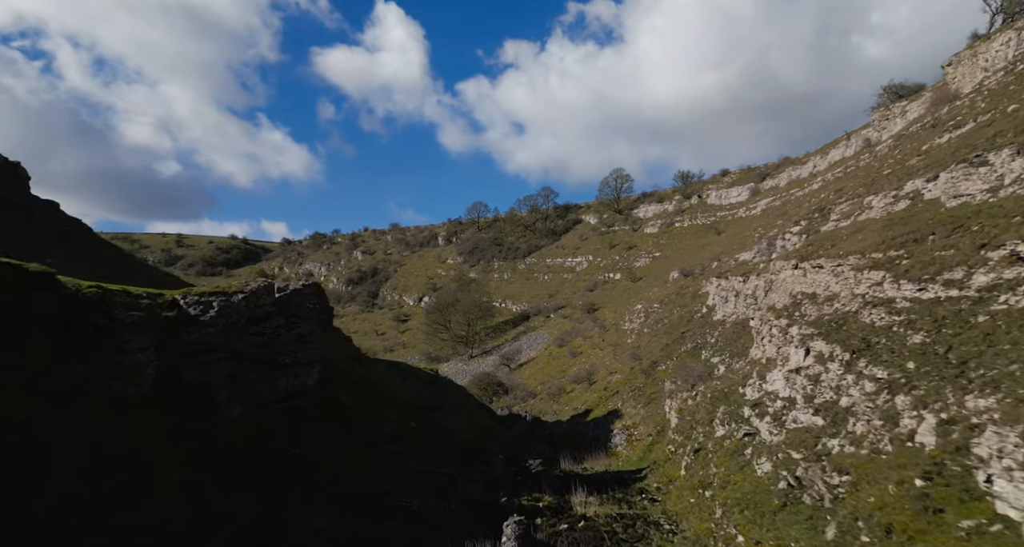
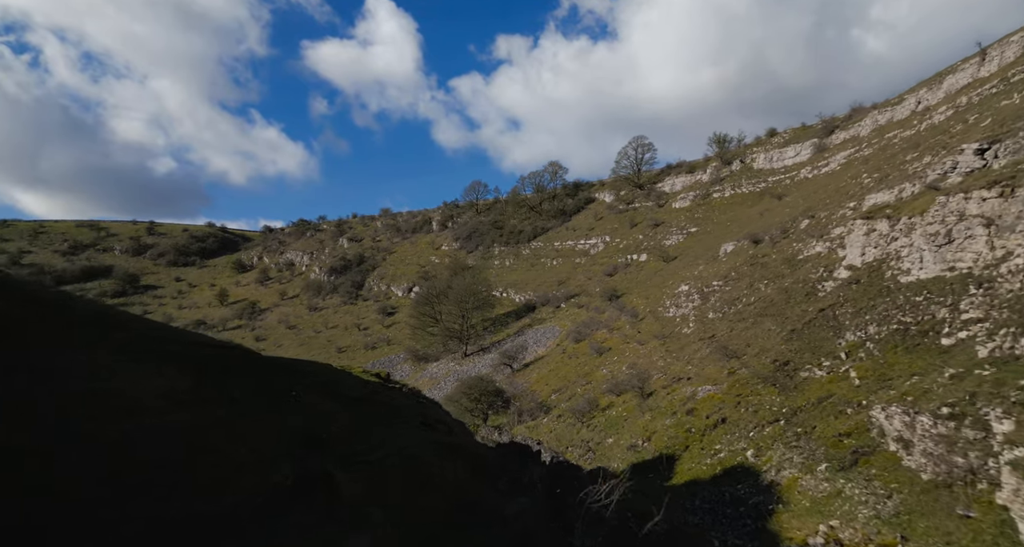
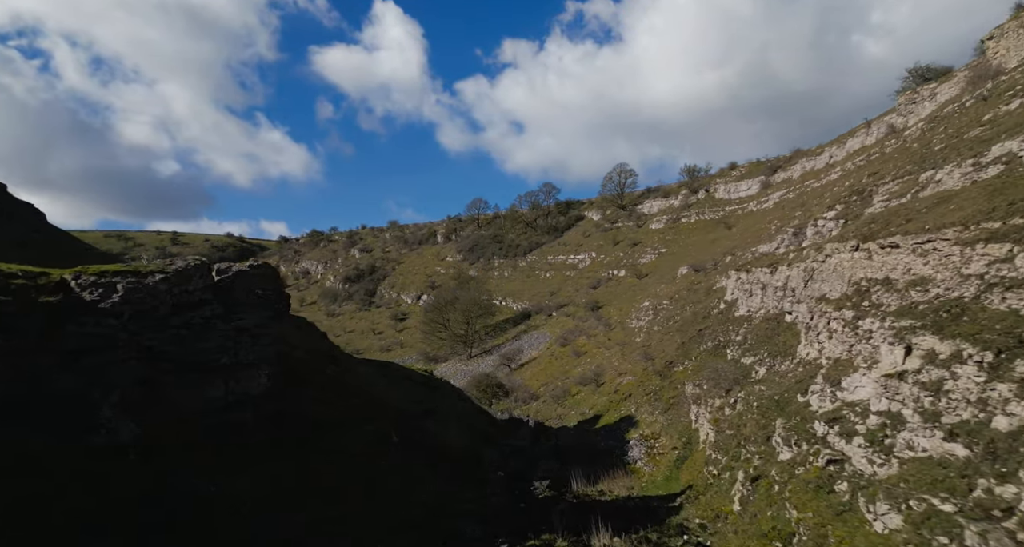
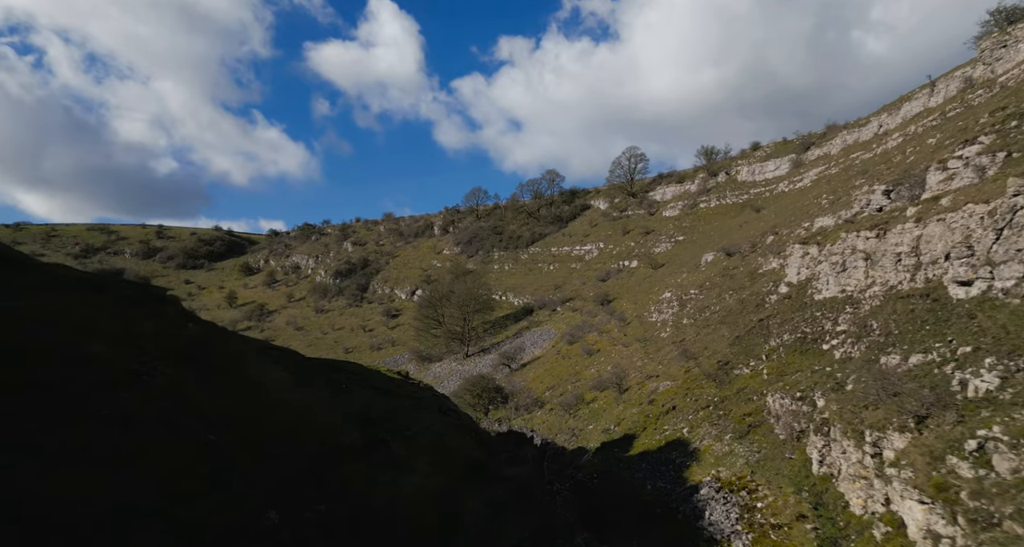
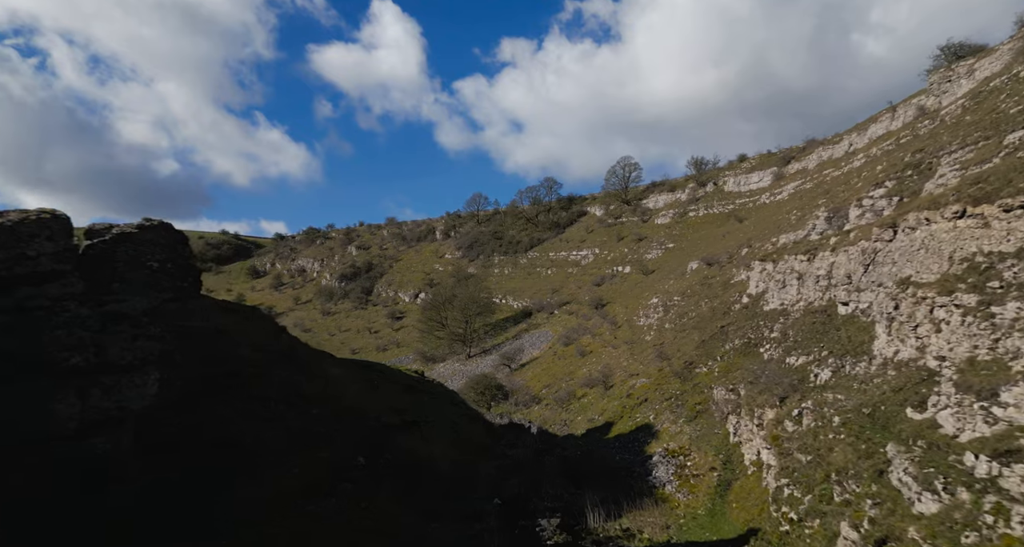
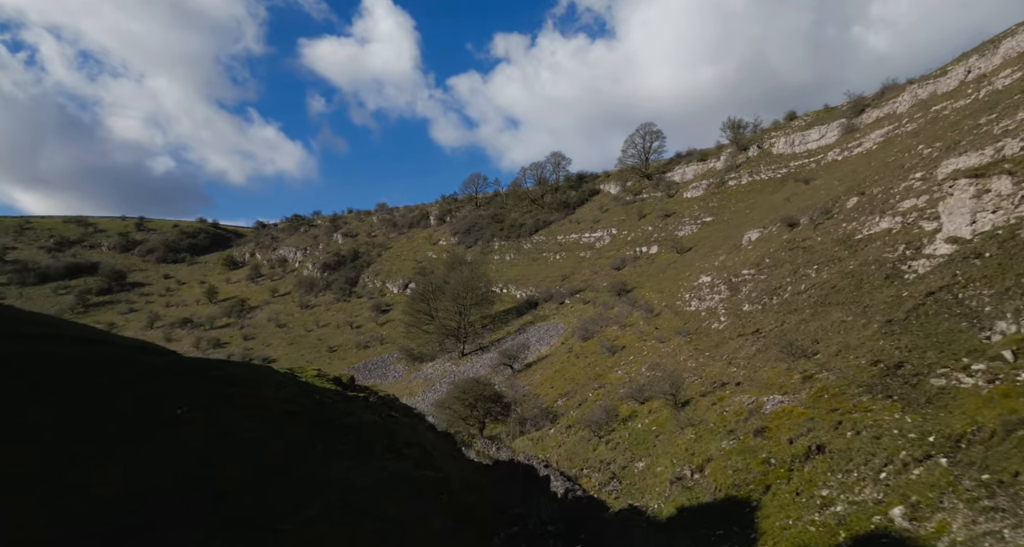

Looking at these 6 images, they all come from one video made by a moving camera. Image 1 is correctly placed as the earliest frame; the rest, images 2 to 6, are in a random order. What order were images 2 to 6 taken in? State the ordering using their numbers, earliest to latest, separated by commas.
3, 5, 4, 2, 6
